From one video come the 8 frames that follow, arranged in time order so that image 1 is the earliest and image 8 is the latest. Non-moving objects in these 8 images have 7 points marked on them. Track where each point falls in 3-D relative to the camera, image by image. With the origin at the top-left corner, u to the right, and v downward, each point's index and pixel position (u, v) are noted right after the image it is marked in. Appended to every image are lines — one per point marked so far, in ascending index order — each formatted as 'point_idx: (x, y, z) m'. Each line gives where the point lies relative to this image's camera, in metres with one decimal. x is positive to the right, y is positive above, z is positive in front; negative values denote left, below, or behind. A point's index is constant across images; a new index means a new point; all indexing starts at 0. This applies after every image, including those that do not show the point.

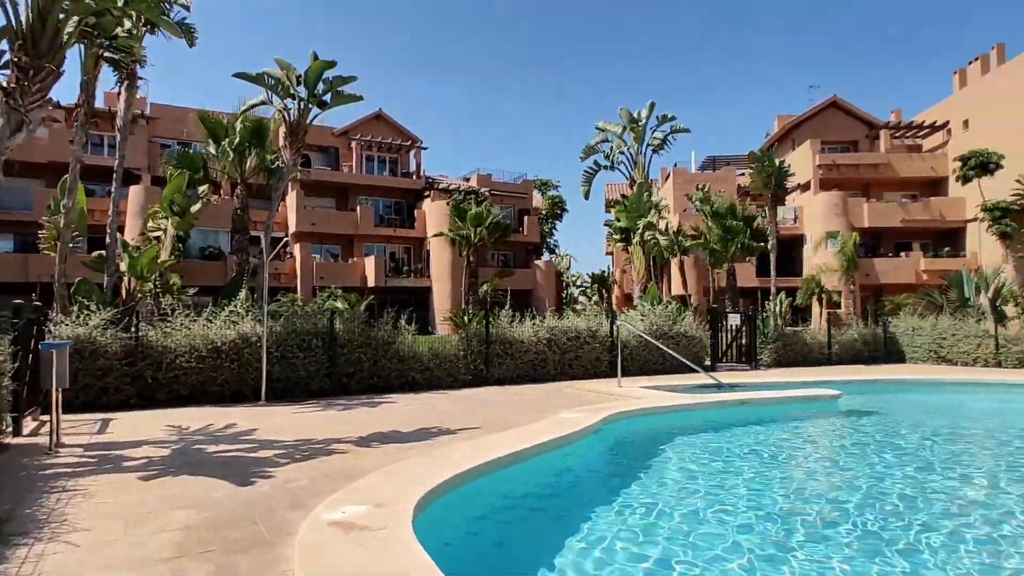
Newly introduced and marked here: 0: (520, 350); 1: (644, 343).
0: (+0.2, -1.5, +17.5) m
1: (+3.5, -1.4, +19.4) m
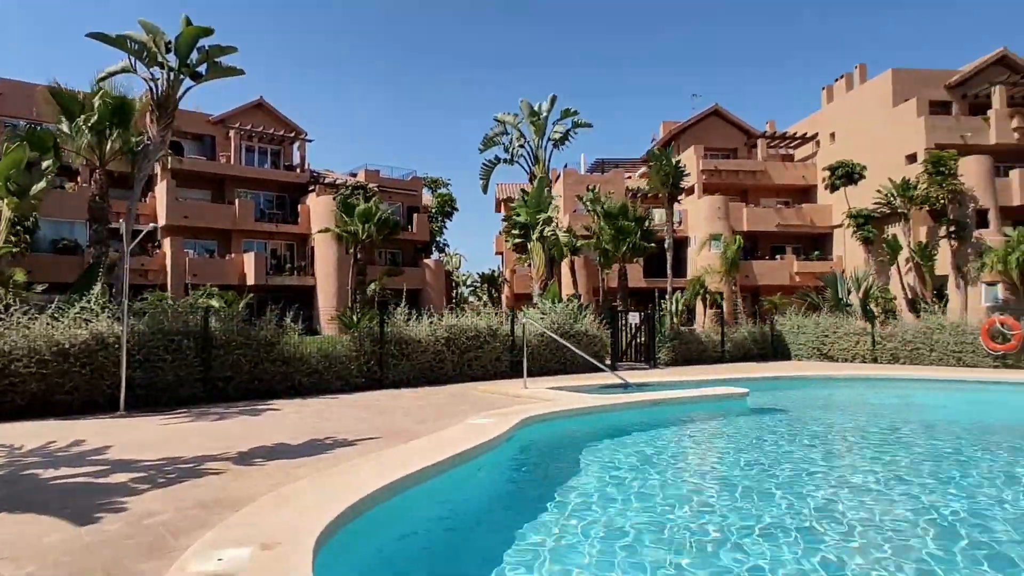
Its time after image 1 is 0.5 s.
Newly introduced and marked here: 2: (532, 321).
0: (-2.1, -1.4, +16.4) m
1: (+0.9, -1.3, +18.8) m
2: (+0.7, -0.7, +18.3) m
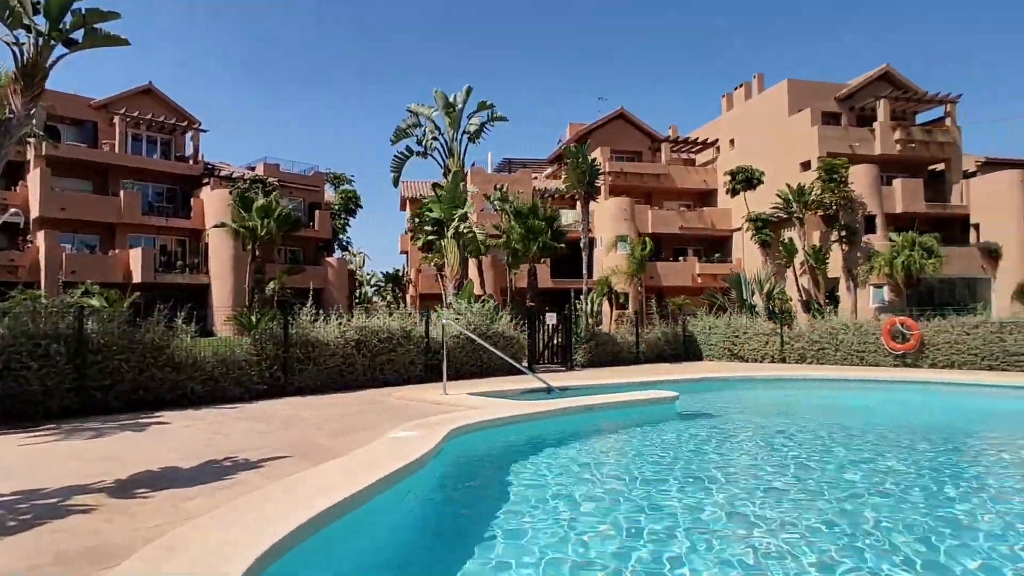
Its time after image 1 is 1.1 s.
0: (-3.9, -1.4, +15.2) m
1: (-1.2, -1.3, +17.9) m
2: (-1.3, -0.7, +17.5) m
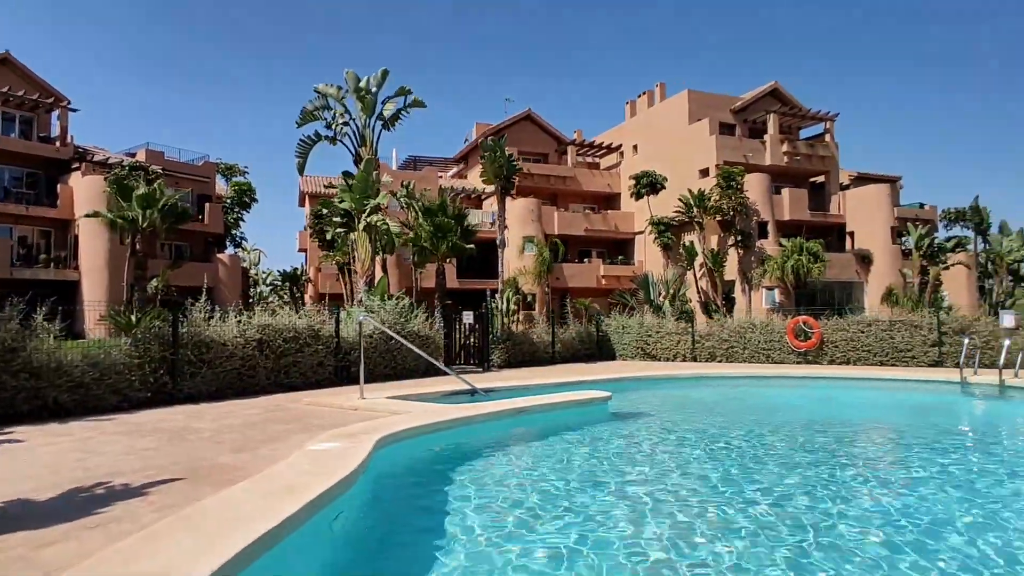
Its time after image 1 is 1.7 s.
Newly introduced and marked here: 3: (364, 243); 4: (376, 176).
0: (-5.4, -1.2, +13.6) m
1: (-3.1, -1.2, +16.6) m
2: (-3.1, -0.6, +16.2) m
3: (-3.8, +1.2, +19.0) m
4: (-3.6, +3.0, +19.5) m
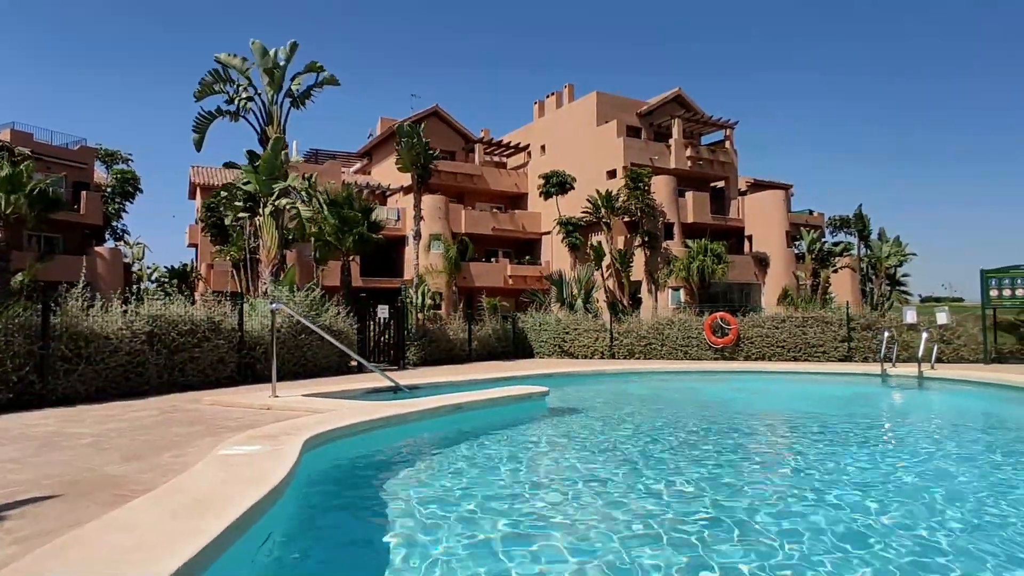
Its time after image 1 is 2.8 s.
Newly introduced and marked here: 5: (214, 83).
0: (-6.6, -1.0, +11.9) m
1: (-4.8, -1.0, +15.2) m
2: (-4.7, -0.4, +14.7) m
3: (-5.8, +1.4, +17.4) m
4: (-5.6, +3.2, +18.0) m
5: (-7.6, +5.3, +18.8) m
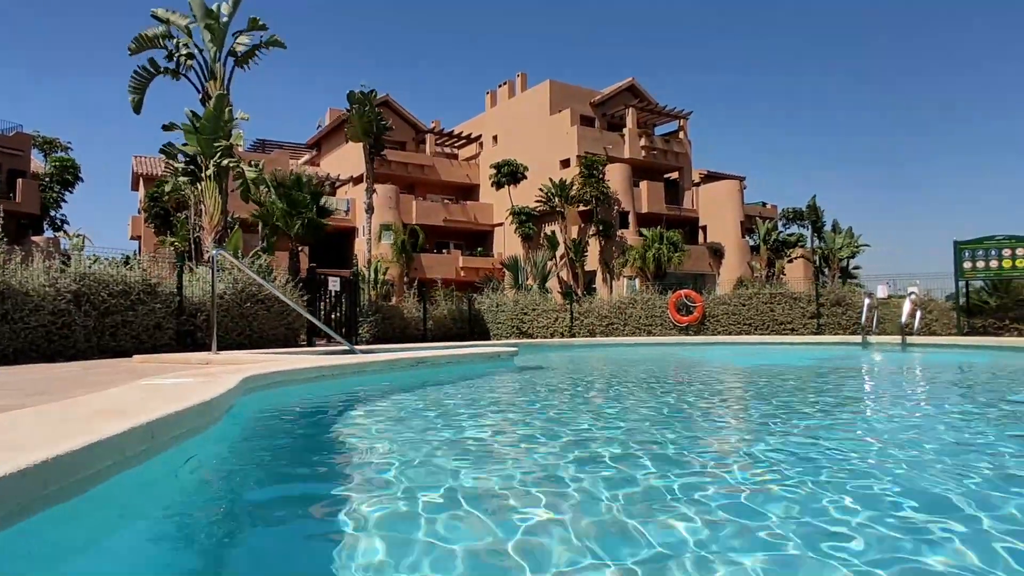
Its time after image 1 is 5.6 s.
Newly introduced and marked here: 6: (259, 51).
0: (-7.1, -0.3, +10.5) m
1: (-5.5, -0.3, +13.9) m
2: (-5.4, +0.3, +13.5) m
3: (-6.6, +2.1, +16.1) m
4: (-6.5, +3.9, +16.6) m
5: (-8.6, +6.0, +17.3) m
6: (-6.0, +5.6, +17.3) m
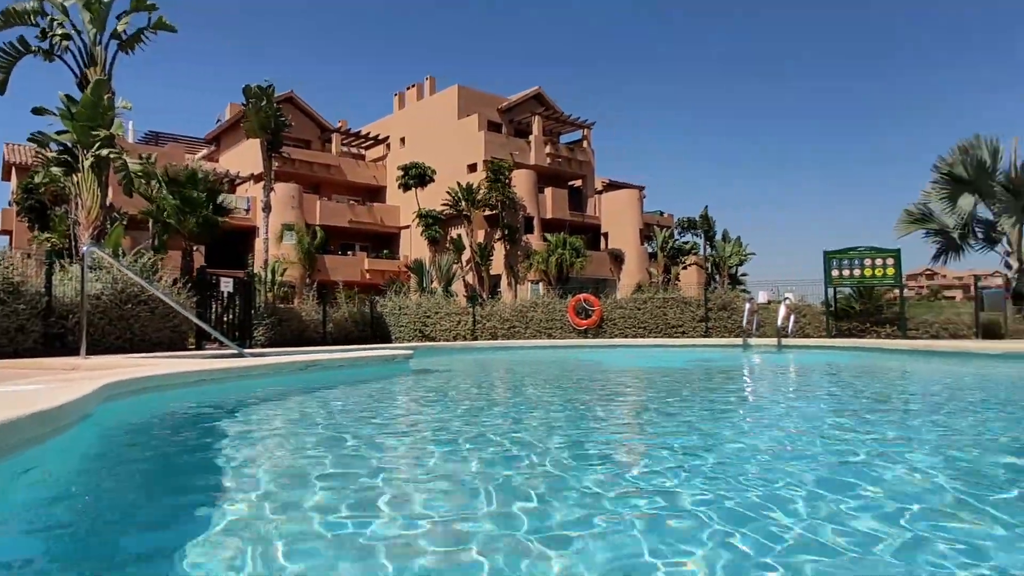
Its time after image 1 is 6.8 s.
0: (-8.5, -0.3, +9.6) m
1: (-7.4, -0.3, +13.2) m
2: (-7.2, +0.3, +12.7) m
3: (-8.7, +2.1, +15.2) m
4: (-8.7, +3.9, +15.8) m
5: (-10.8, +6.0, +16.2) m
6: (-8.2, +5.6, +16.5) m
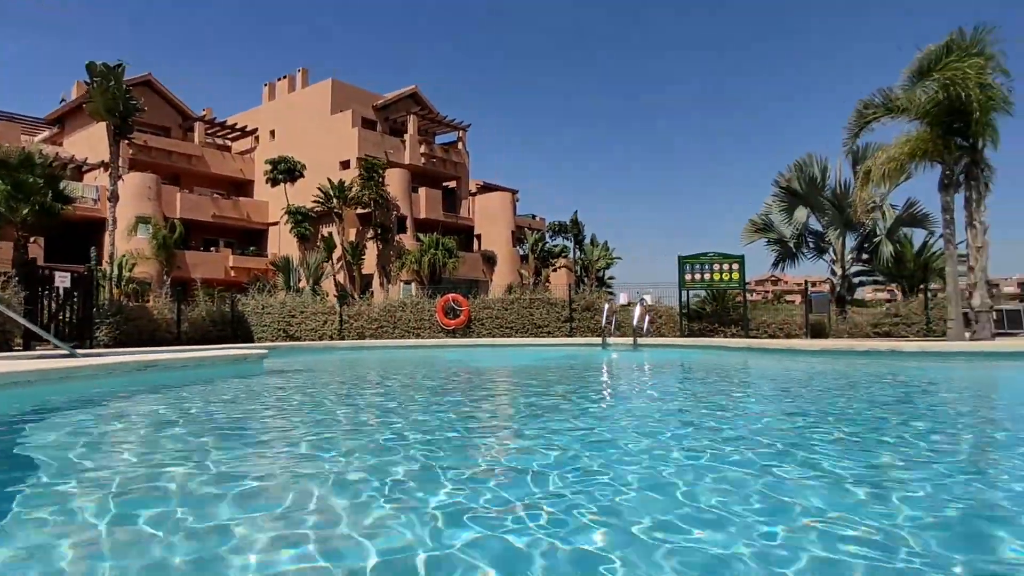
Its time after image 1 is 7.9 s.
0: (-10.2, -0.1, +8.0) m
1: (-9.6, -0.2, +11.7) m
2: (-9.4, +0.4, +11.3) m
3: (-11.3, +2.2, +13.5) m
4: (-11.3, +4.0, +14.1) m
5: (-13.5, +6.1, +14.2) m
6: (-11.0, +5.8, +14.9) m
